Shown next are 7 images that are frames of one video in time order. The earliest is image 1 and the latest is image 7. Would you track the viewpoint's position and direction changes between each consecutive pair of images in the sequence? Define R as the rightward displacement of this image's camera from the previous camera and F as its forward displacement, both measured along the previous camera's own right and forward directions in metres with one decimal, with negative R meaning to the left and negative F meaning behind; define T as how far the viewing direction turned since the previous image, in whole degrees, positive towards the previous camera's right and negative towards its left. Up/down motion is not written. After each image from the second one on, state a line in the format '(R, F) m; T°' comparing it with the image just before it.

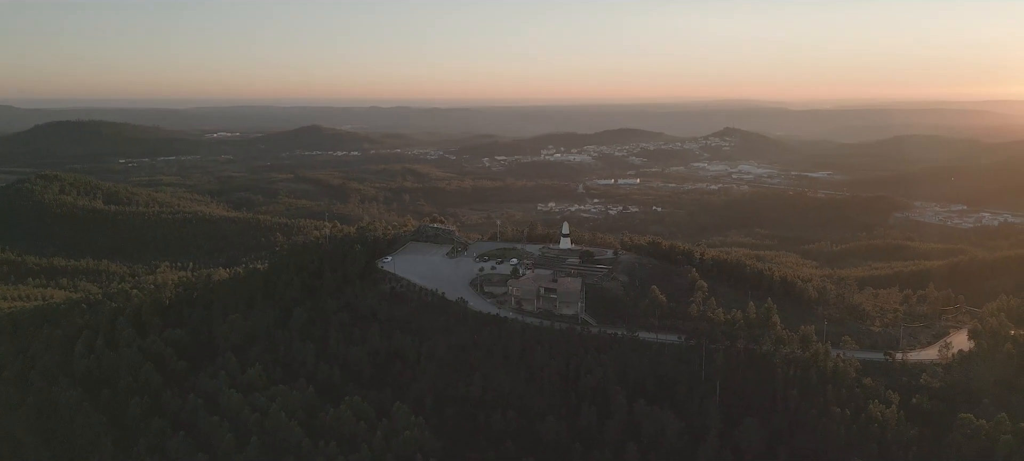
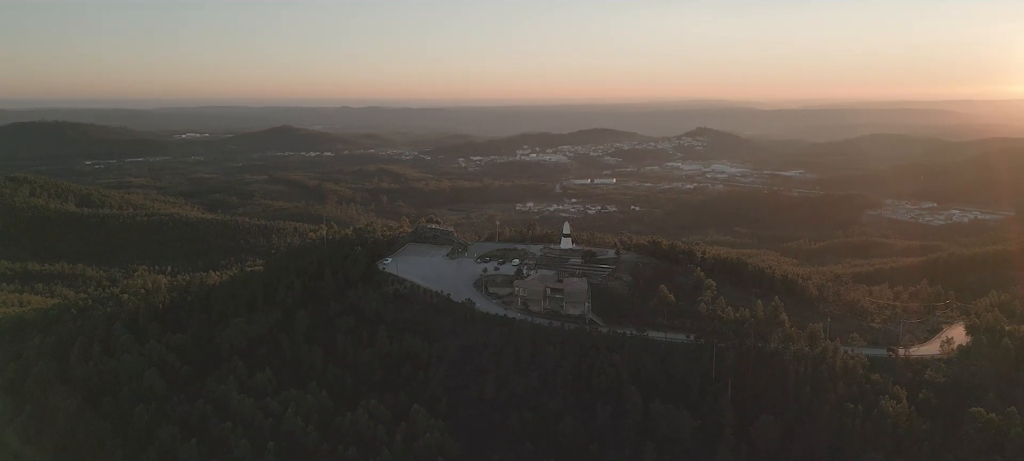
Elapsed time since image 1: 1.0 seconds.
(-0.9, +0.1) m; +2°
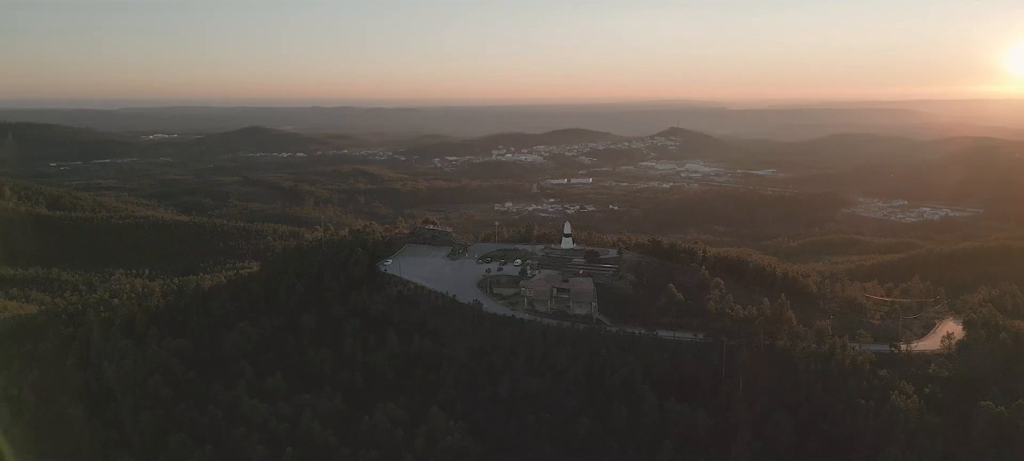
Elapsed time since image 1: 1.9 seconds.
(-0.9, +0.1) m; +2°
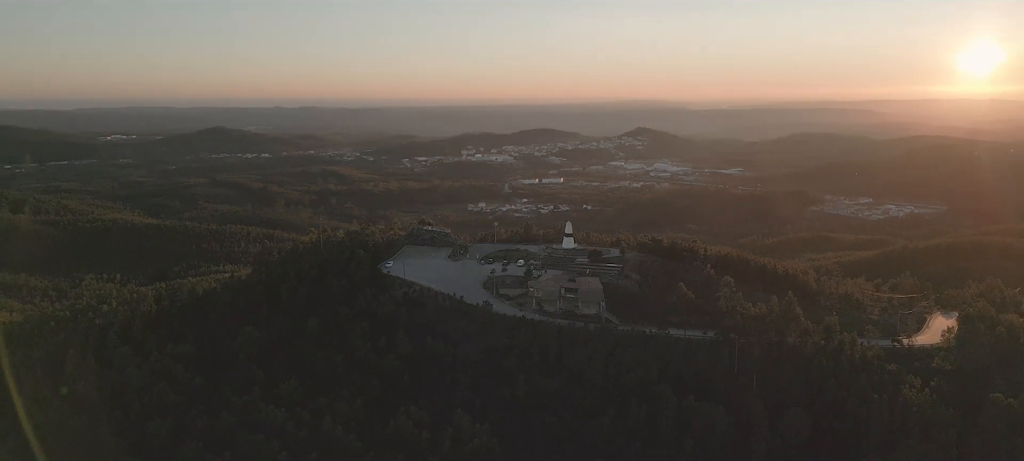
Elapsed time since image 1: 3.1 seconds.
(-1.1, +0.1) m; +2°
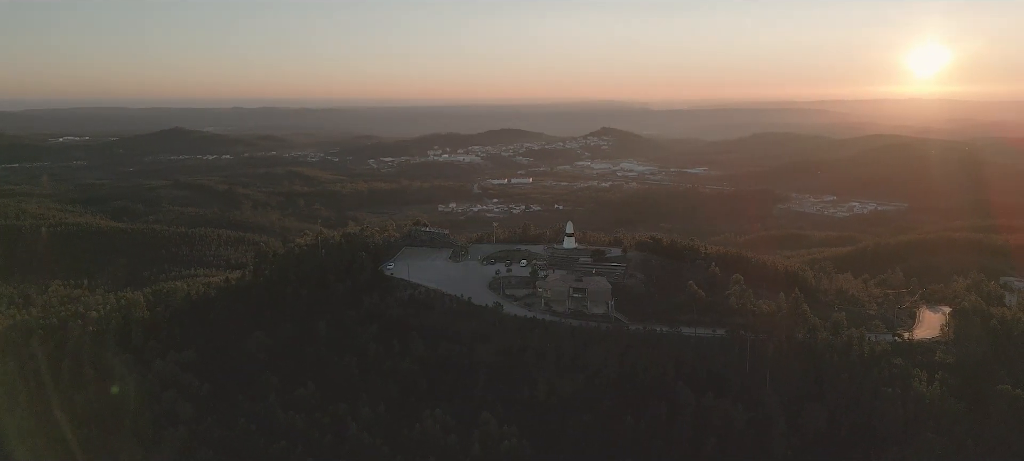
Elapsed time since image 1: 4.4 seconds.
(-1.2, +0.1) m; +2°
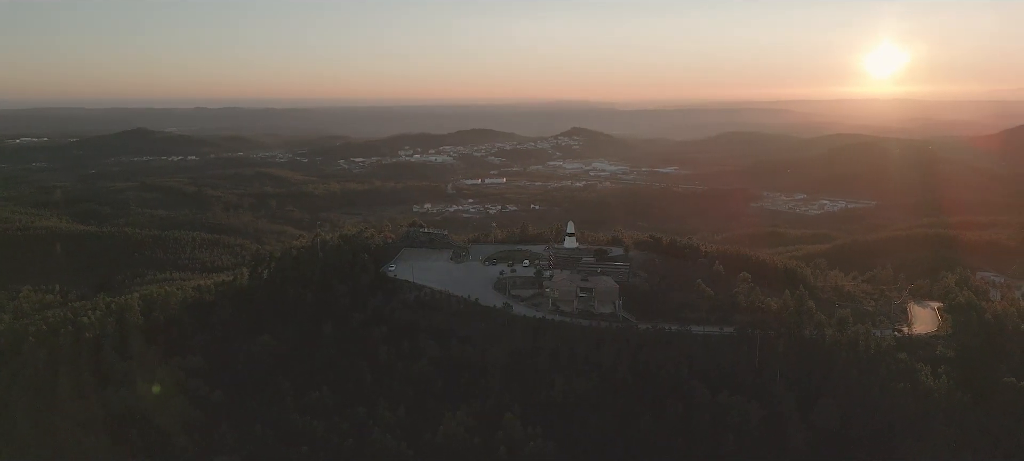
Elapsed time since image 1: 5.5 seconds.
(-1.0, +0.1) m; +2°
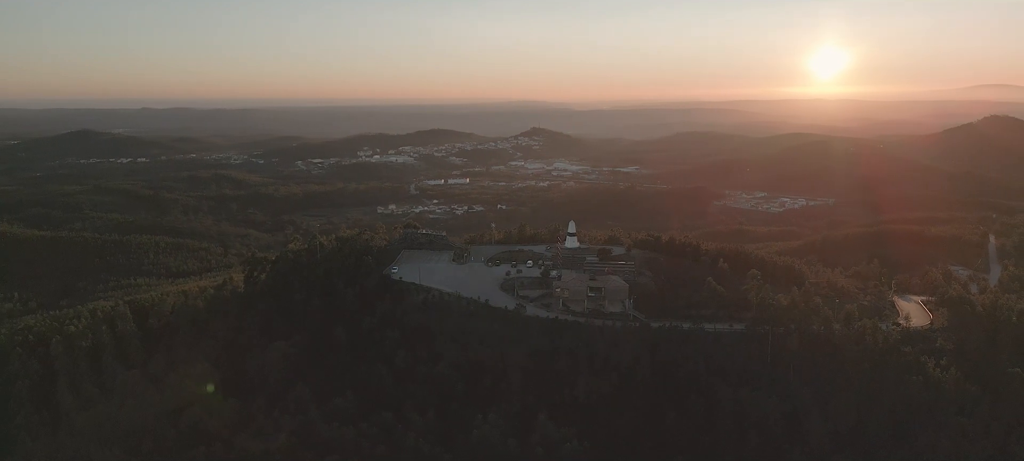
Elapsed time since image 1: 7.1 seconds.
(-1.4, +0.1) m; +3°
